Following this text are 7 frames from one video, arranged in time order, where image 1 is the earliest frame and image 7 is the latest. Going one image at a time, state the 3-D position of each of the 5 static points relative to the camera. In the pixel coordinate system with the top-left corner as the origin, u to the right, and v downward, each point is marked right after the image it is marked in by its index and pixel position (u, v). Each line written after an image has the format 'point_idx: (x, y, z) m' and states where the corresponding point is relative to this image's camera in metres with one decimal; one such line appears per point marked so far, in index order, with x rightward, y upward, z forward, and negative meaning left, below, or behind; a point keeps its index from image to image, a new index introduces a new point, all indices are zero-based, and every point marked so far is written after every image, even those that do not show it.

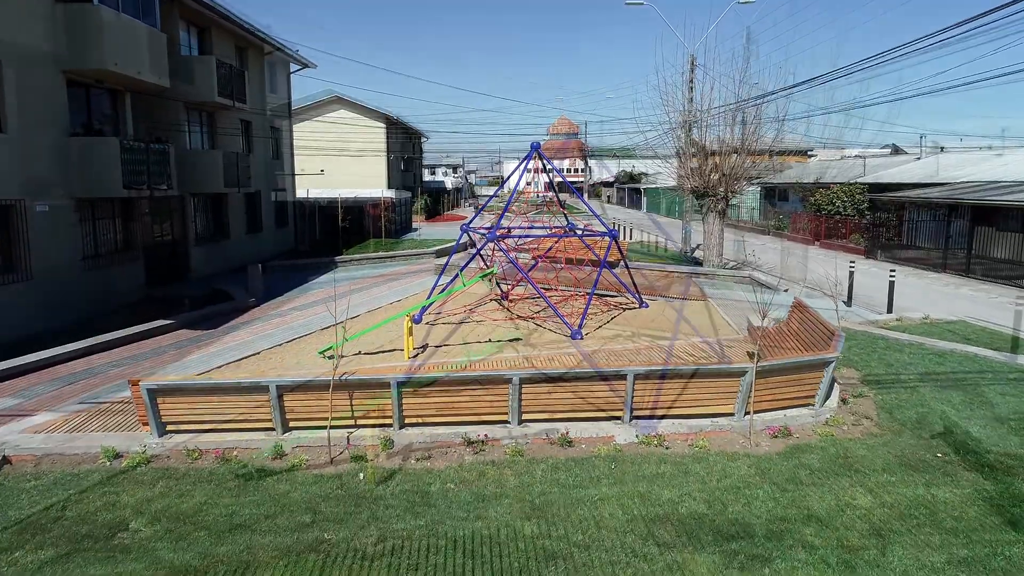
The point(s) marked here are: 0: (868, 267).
0: (+9.8, +0.6, +19.6) m
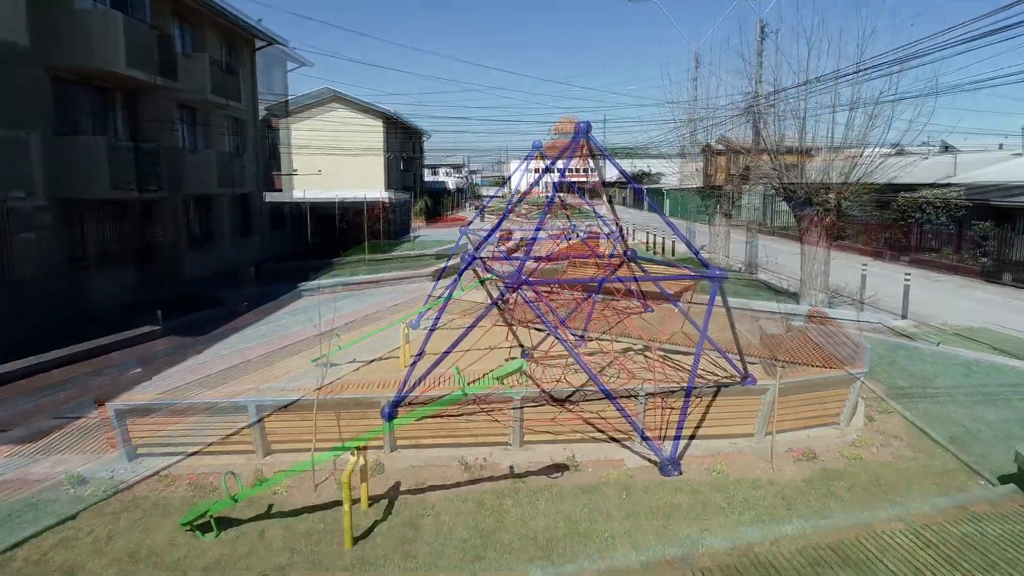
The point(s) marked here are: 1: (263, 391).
0: (+9.8, +0.5, +18.9) m
1: (-2.8, -1.1, +8.0) m
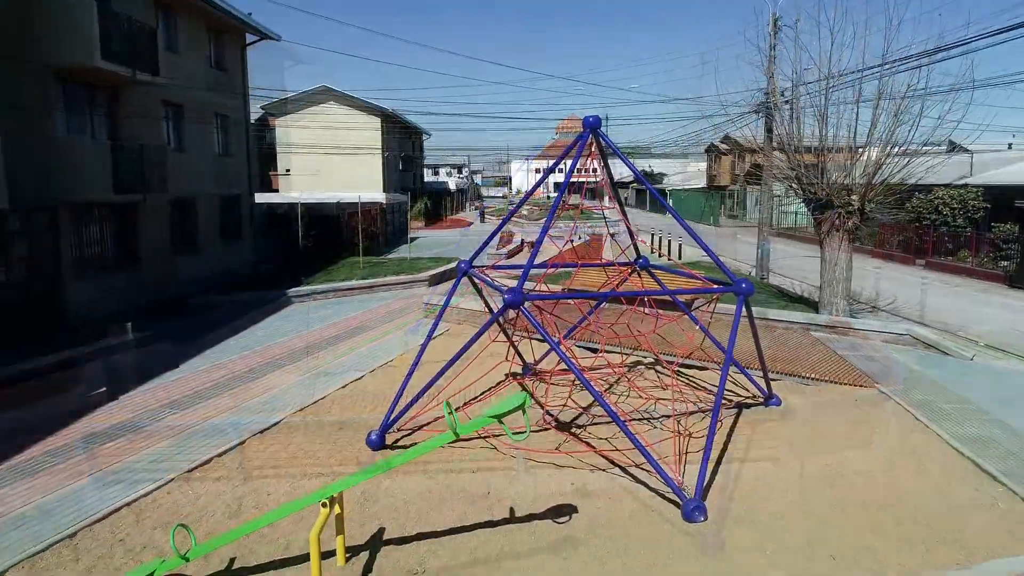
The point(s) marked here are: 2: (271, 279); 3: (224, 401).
0: (+9.8, +0.4, +18.1) m
1: (-2.8, -1.2, +7.3) m
2: (-5.1, +0.2, +14.8) m
3: (-3.0, -1.2, +7.4) m
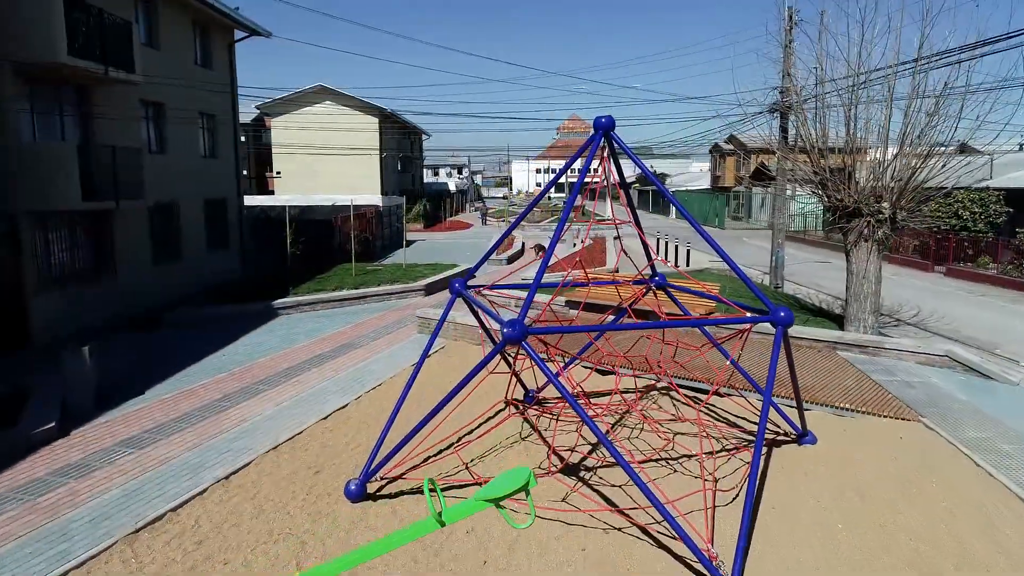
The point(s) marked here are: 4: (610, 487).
0: (+9.8, +0.2, +17.3) m
1: (-2.8, -1.4, +6.5) m
2: (-5.1, 0.0, +14.0) m
3: (-3.0, -1.4, +6.6) m
4: (+0.8, -1.6, +5.7) m
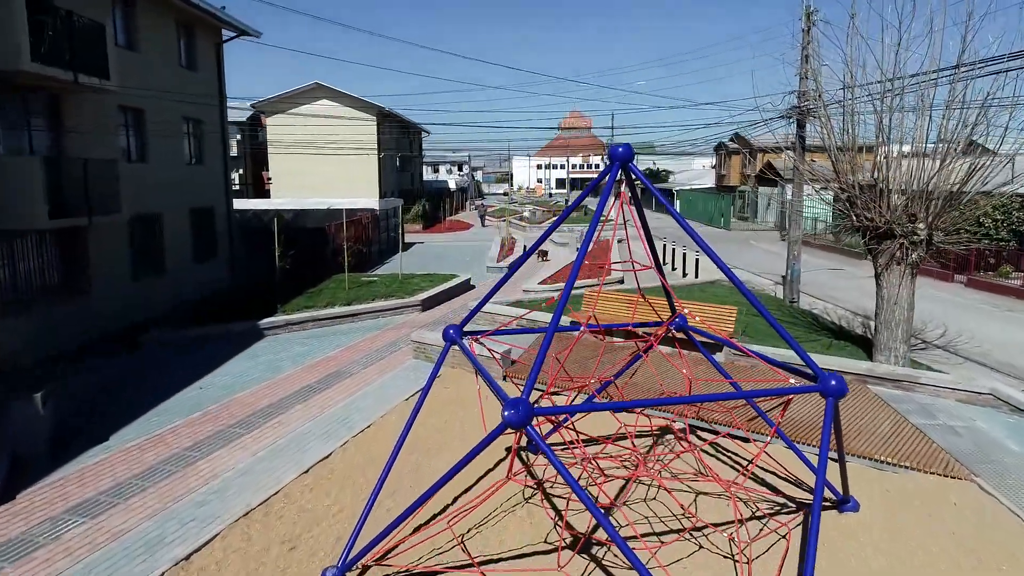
0: (+9.9, -0.1, +16.5) m
1: (-2.8, -1.8, +5.7) m
2: (-5.1, -0.3, +13.2) m
3: (-3.0, -1.8, +5.8) m
4: (+0.8, -2.0, +5.0) m
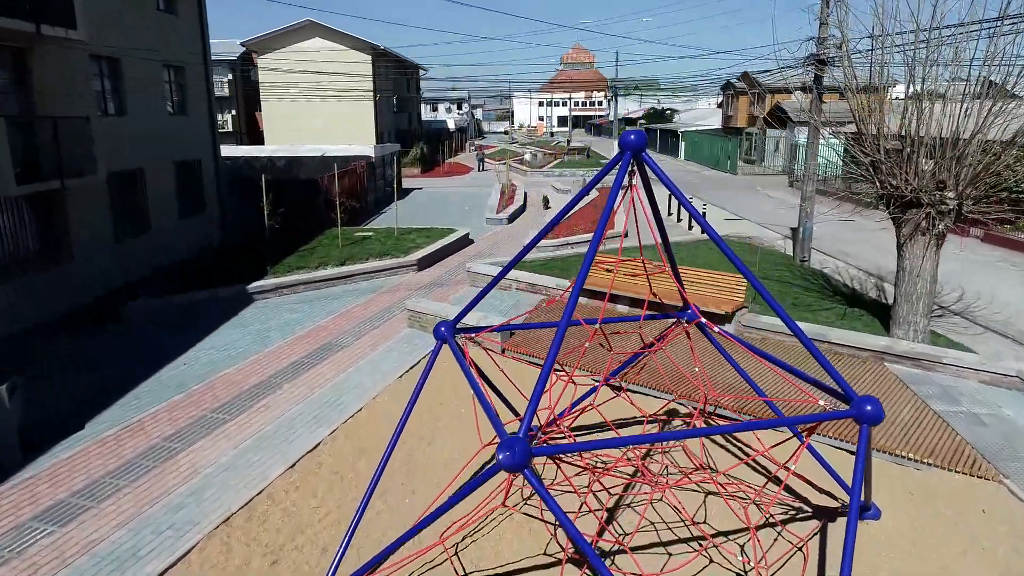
0: (+9.9, +0.9, +16.0) m
1: (-2.8, -1.7, +5.4) m
2: (-5.1, +0.4, +12.7) m
3: (-3.0, -1.7, +5.5) m
4: (+0.8, -2.0, +4.6) m
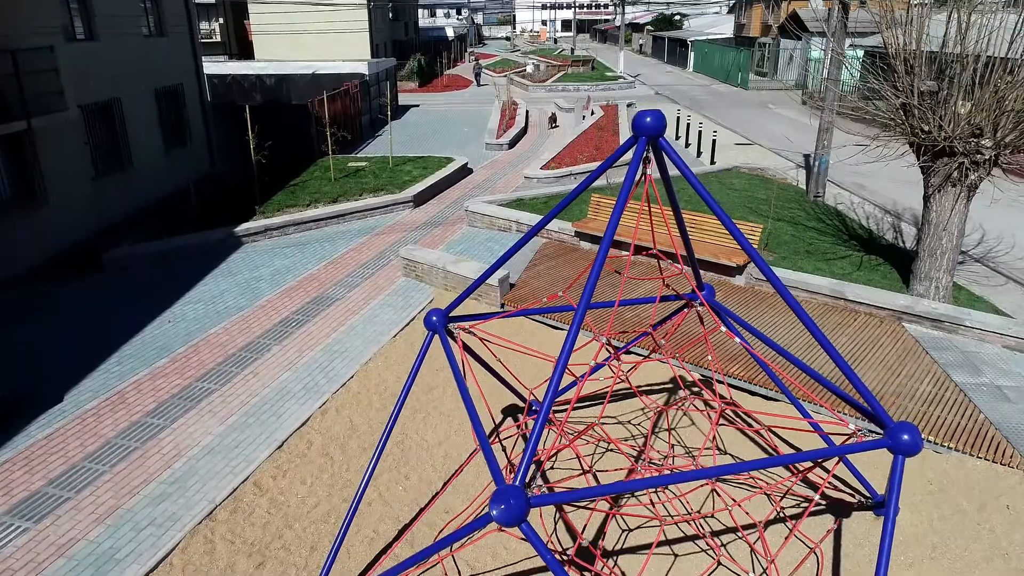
0: (+9.9, +2.3, +15.3) m
1: (-2.8, -1.6, +5.1) m
2: (-5.1, +1.4, +12.2) m
3: (-3.0, -1.5, +5.2) m
4: (+0.8, -1.9, +4.4) m
